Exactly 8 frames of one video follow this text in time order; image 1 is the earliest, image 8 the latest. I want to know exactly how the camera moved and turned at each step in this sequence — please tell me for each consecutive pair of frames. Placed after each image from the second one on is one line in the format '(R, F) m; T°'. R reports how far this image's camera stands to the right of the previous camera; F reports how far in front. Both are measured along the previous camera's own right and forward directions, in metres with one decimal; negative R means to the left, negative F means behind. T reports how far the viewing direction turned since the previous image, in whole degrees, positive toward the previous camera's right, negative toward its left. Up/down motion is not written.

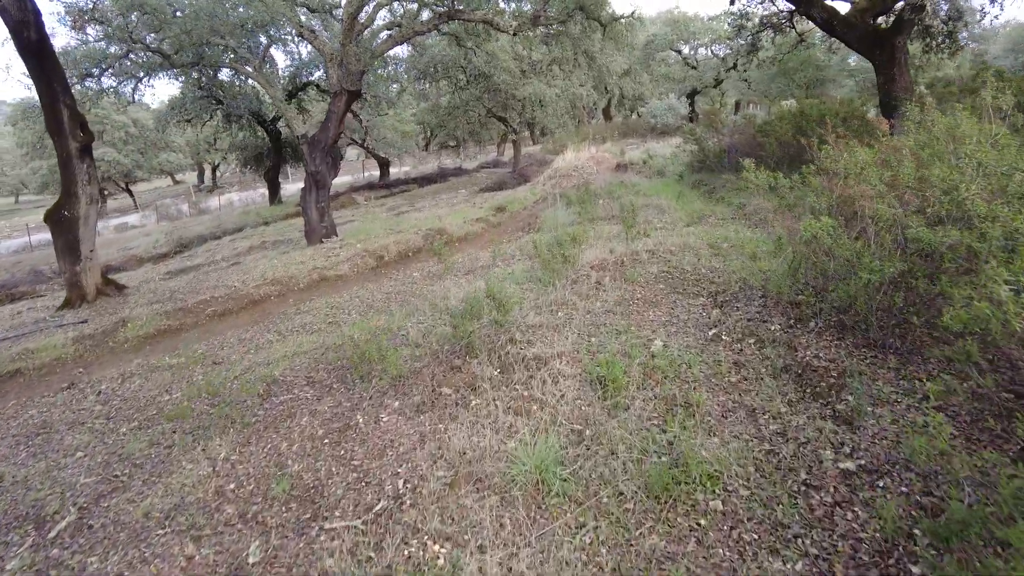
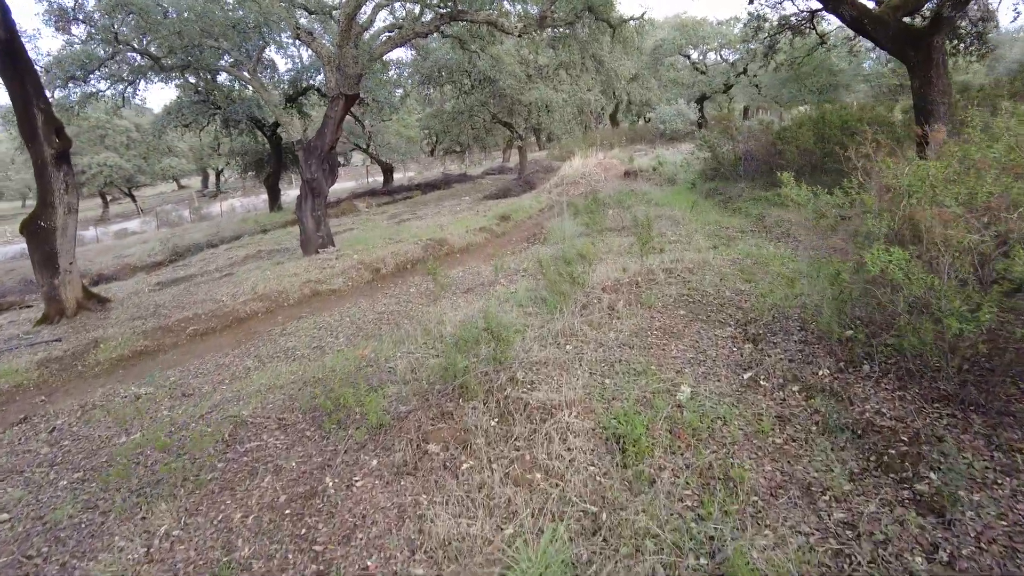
(0.0, +0.6) m; 0°
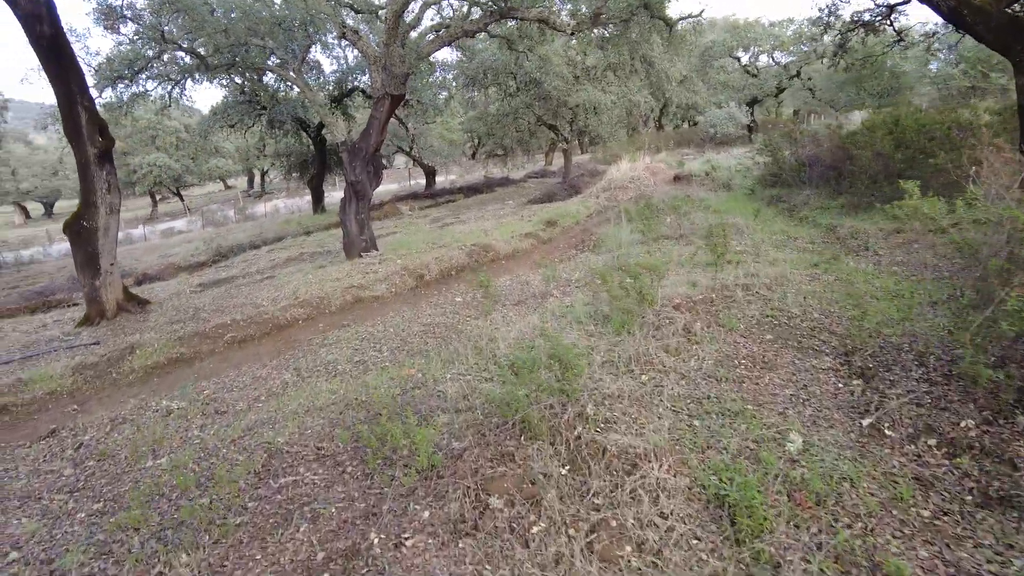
(-0.2, +0.5) m; -3°
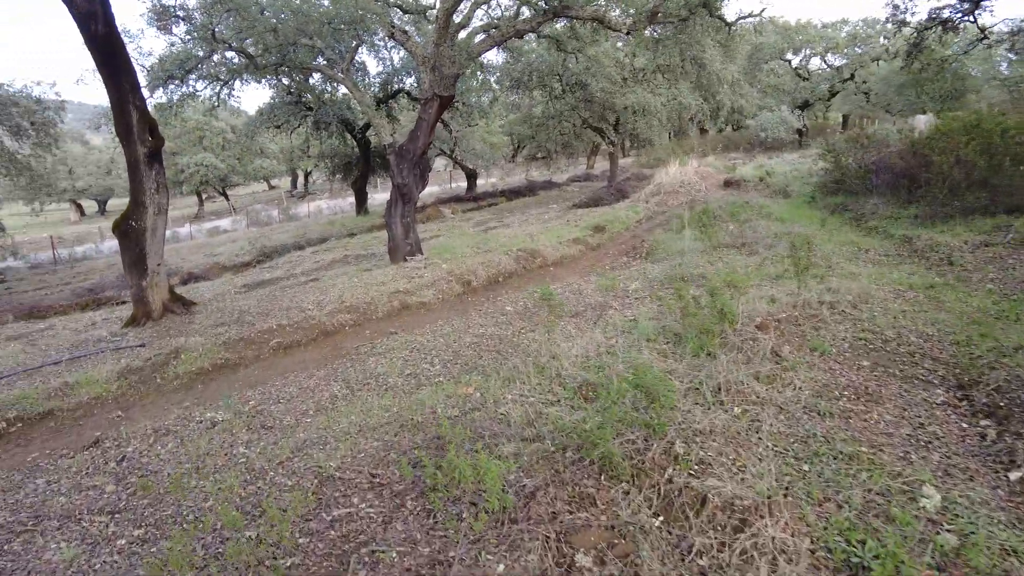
(-0.2, +0.3) m; -3°
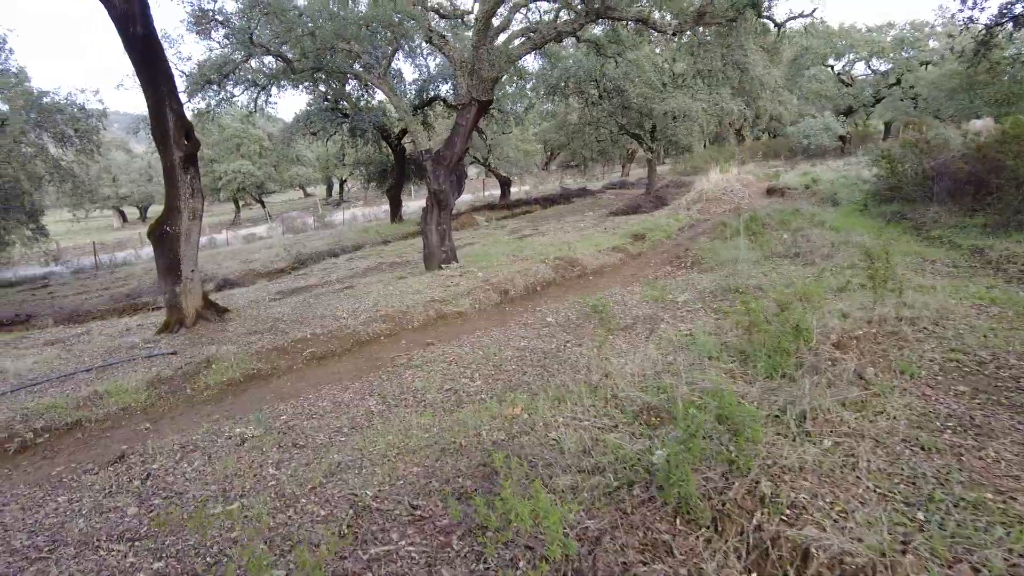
(-0.1, +0.3) m; -3°
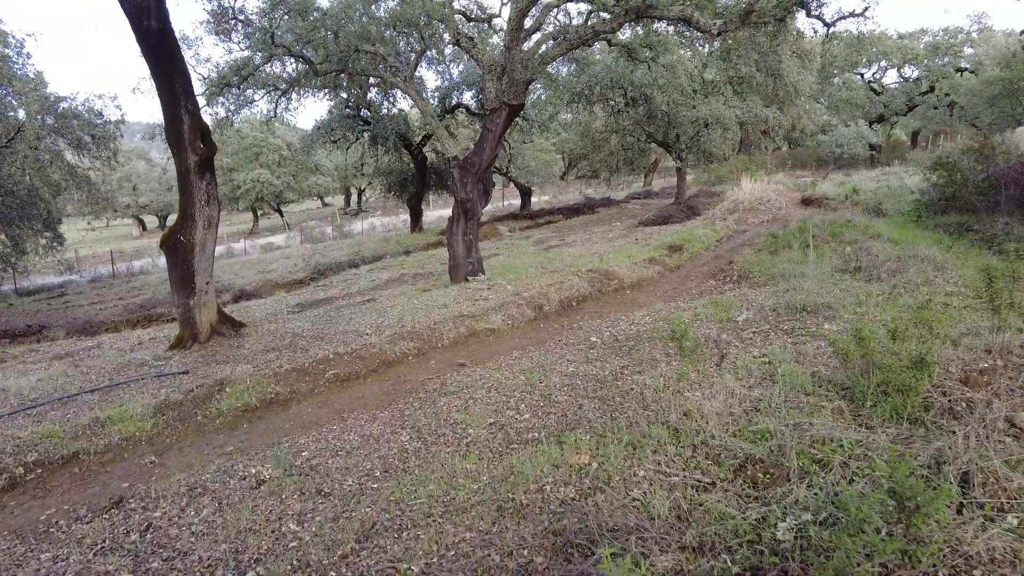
(-0.3, +0.6) m; -1°
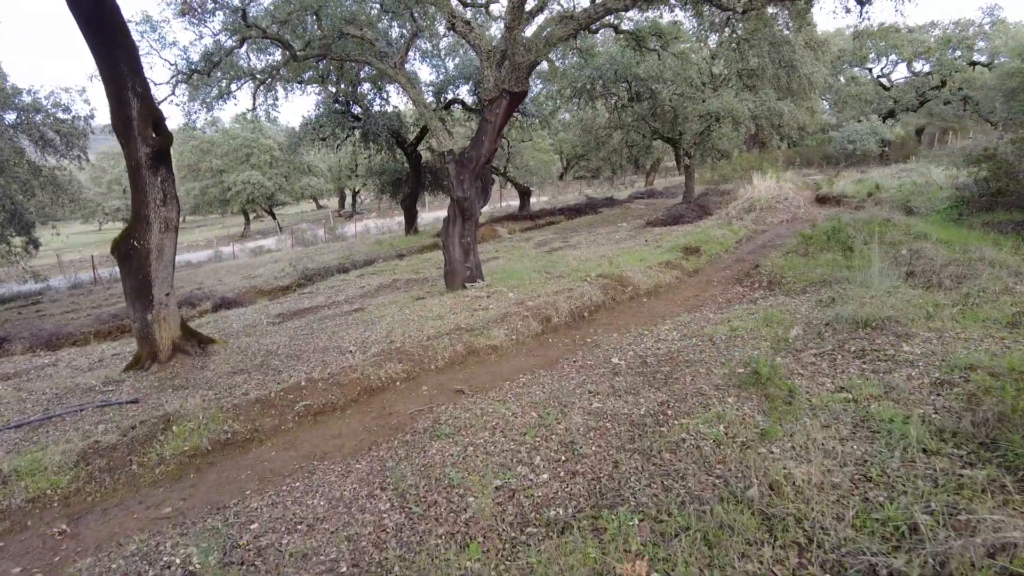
(-0.1, +1.1) m; 0°
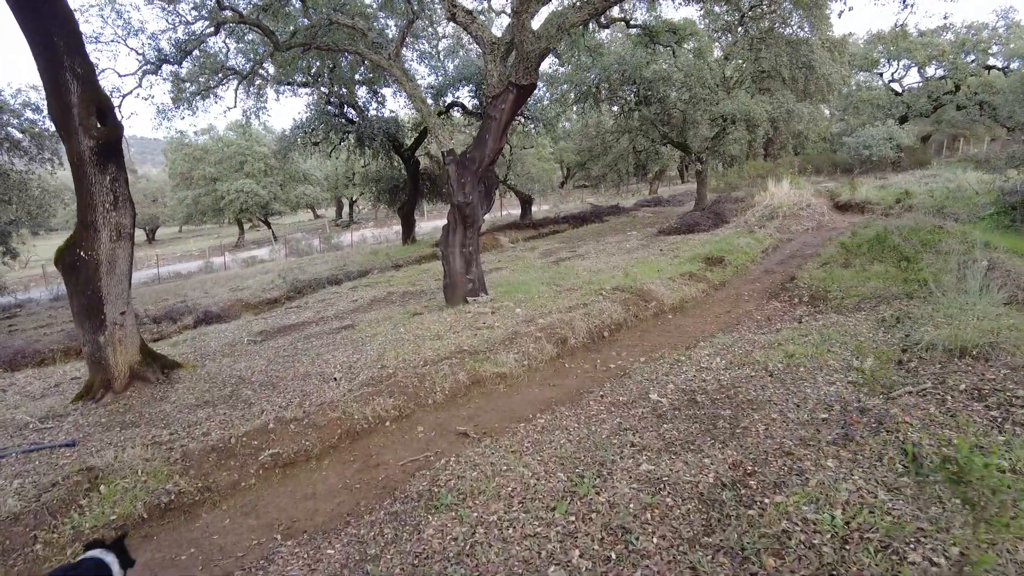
(-0.1, +1.0) m; 0°
